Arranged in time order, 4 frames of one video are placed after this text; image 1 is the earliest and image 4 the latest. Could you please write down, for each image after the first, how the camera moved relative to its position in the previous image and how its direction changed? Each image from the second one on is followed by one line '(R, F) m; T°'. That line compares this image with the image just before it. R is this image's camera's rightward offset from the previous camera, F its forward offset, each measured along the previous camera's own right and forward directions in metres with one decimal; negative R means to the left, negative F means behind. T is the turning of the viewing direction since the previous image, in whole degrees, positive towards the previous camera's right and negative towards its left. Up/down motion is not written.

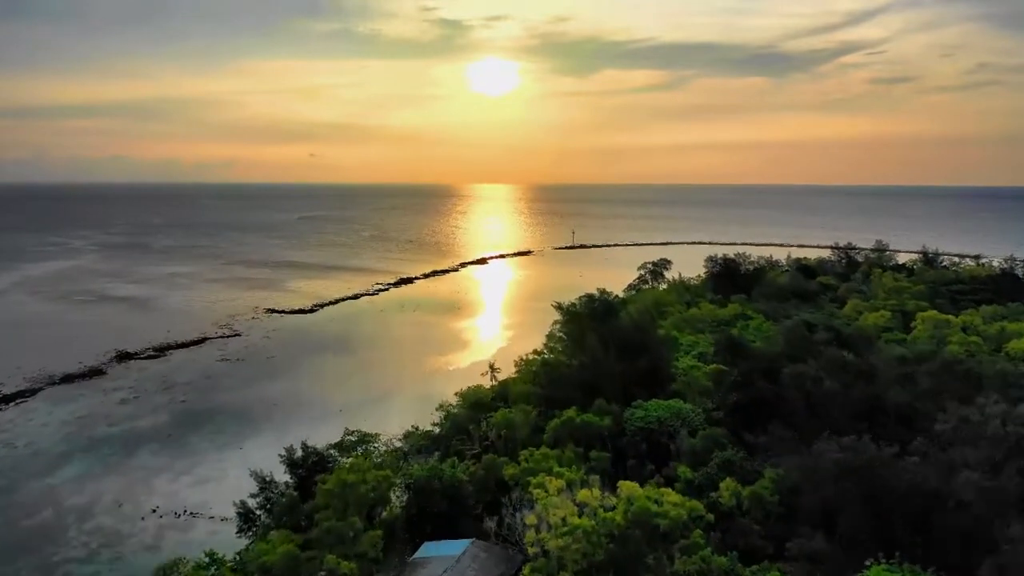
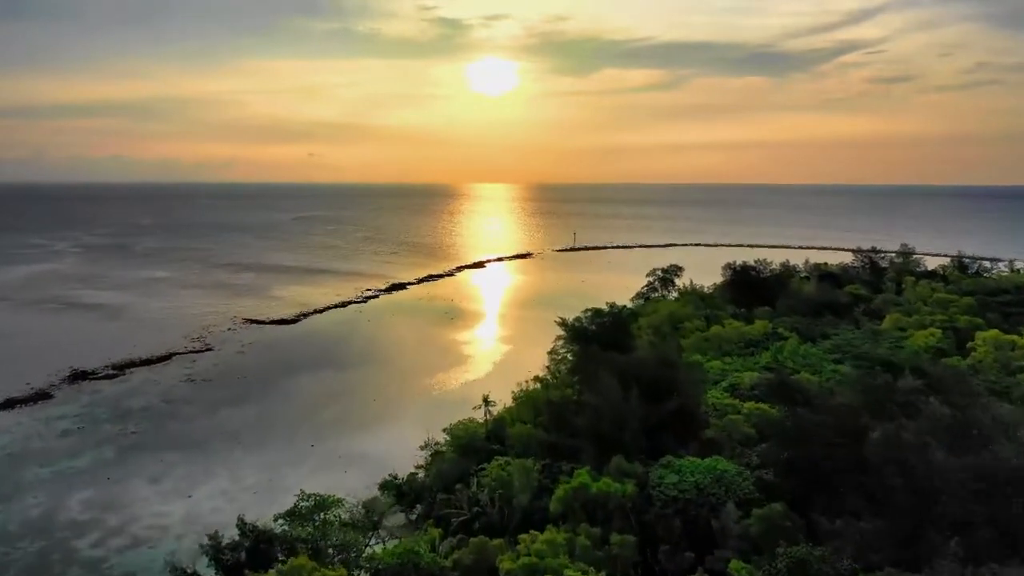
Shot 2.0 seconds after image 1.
(0.0, +3.3) m; 0°
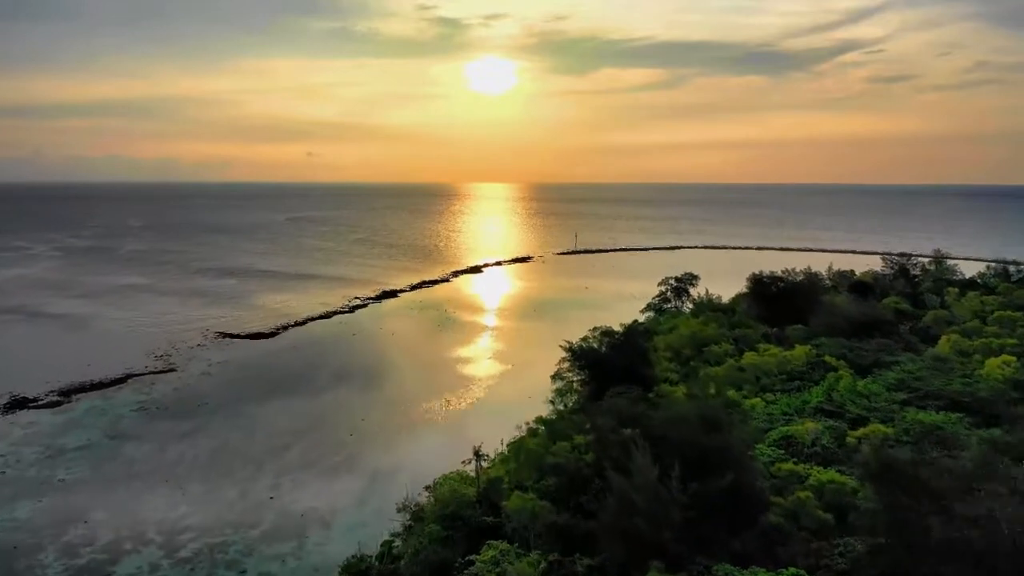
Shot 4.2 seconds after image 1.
(0.0, +3.6) m; 0°
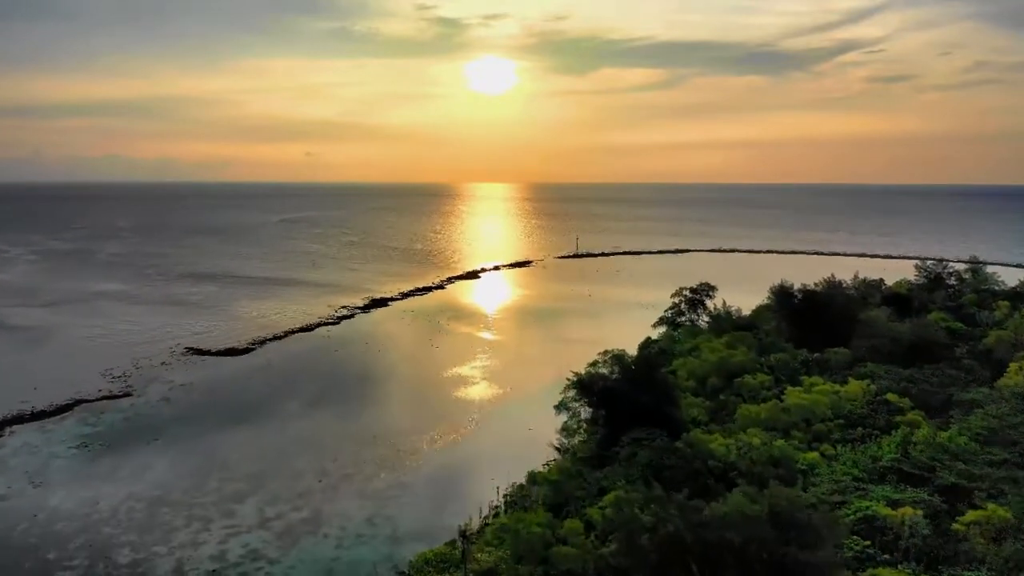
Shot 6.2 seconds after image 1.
(+0.1, +3.4) m; 0°
